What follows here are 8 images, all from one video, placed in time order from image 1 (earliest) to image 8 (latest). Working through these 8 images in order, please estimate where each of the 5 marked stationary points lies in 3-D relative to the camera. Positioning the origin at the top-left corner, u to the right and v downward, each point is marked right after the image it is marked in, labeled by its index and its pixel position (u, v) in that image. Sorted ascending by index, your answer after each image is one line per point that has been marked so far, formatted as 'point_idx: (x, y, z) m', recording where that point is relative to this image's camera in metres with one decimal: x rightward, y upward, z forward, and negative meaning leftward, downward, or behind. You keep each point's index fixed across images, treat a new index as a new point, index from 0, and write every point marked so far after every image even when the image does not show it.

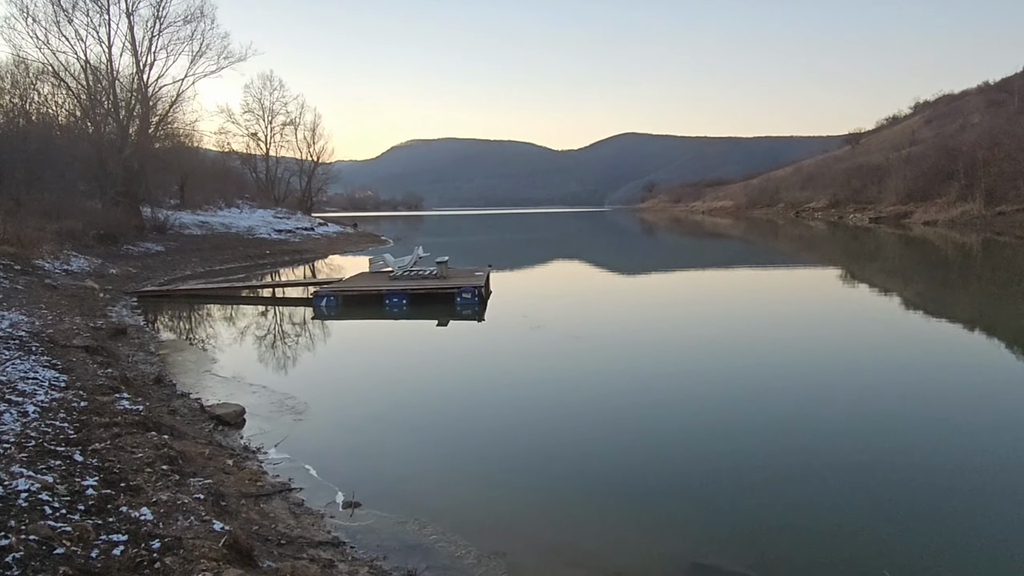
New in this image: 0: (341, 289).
0: (-4.4, 0.0, +16.9) m
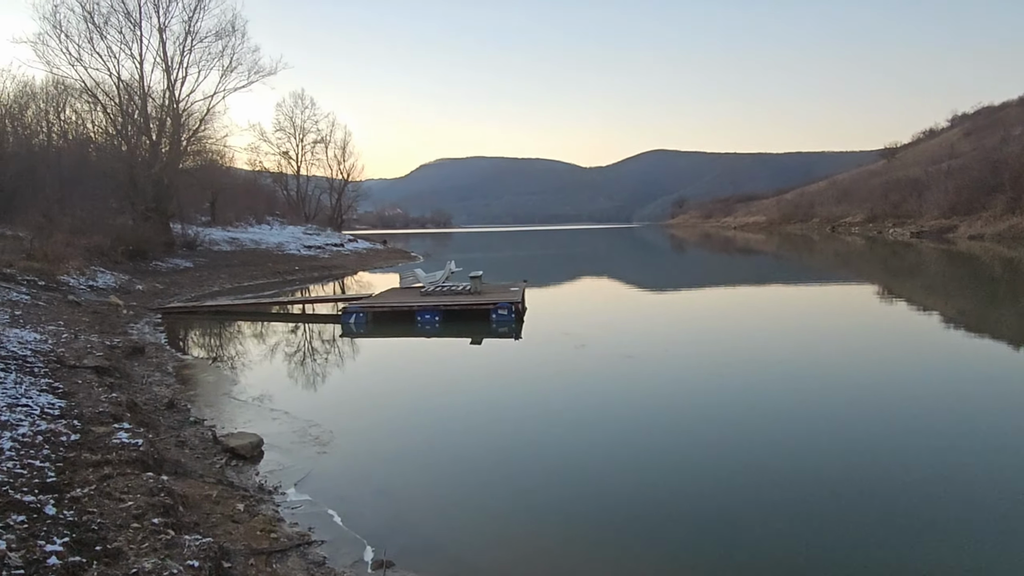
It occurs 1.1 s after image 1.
0: (-3.5, -0.4, +16.1) m
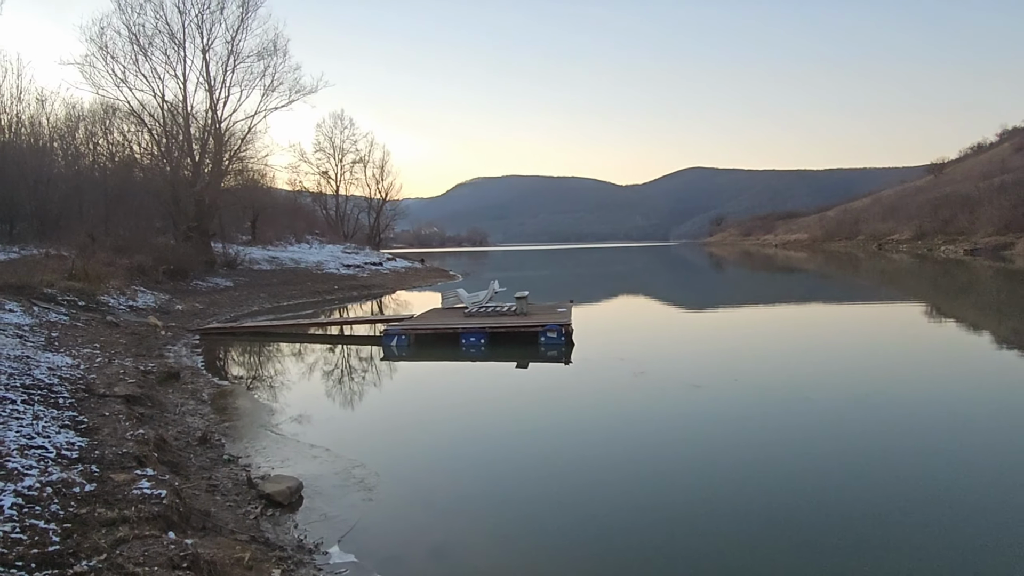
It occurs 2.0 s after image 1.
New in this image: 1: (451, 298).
0: (-2.3, -0.9, +15.4) m
1: (-1.8, -0.3, +19.3) m
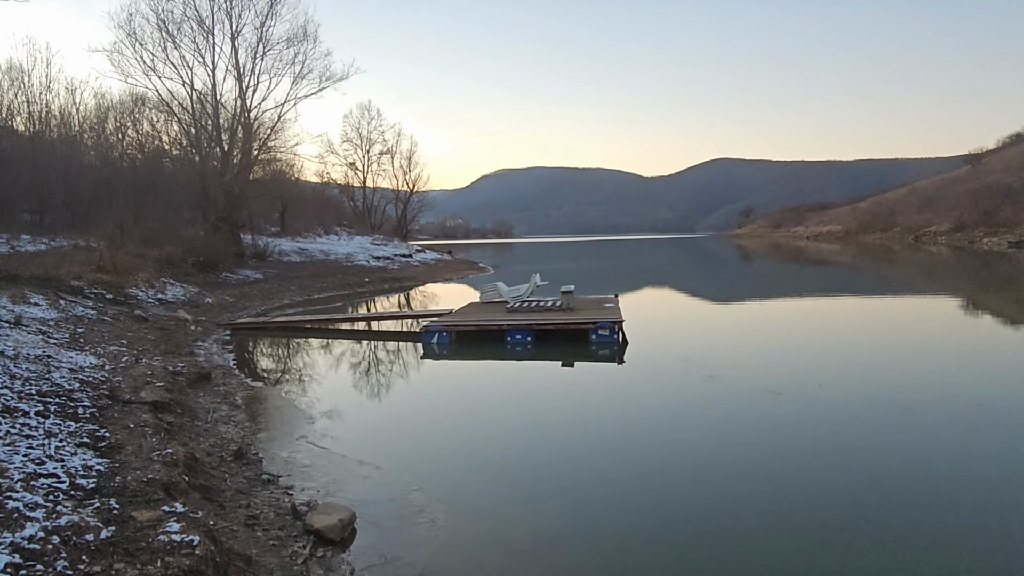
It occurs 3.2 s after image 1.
0: (-1.3, -0.8, +14.5) m
1: (-0.6, -0.1, +18.3) m
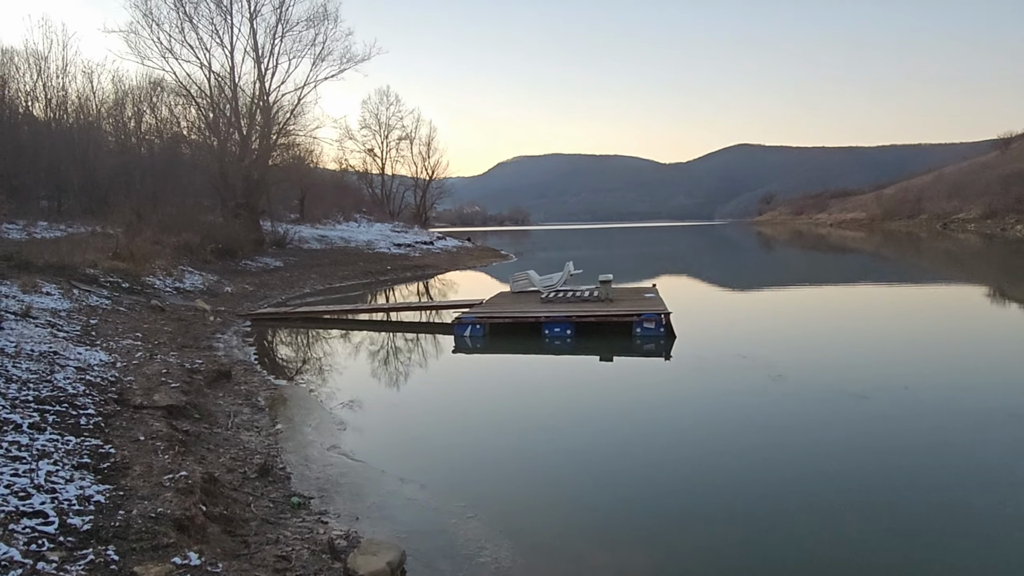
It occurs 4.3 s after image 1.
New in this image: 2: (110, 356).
0: (-0.5, -0.5, +13.6) m
1: (+0.2, +0.2, +17.4) m
2: (-5.3, -0.9, +8.6) m
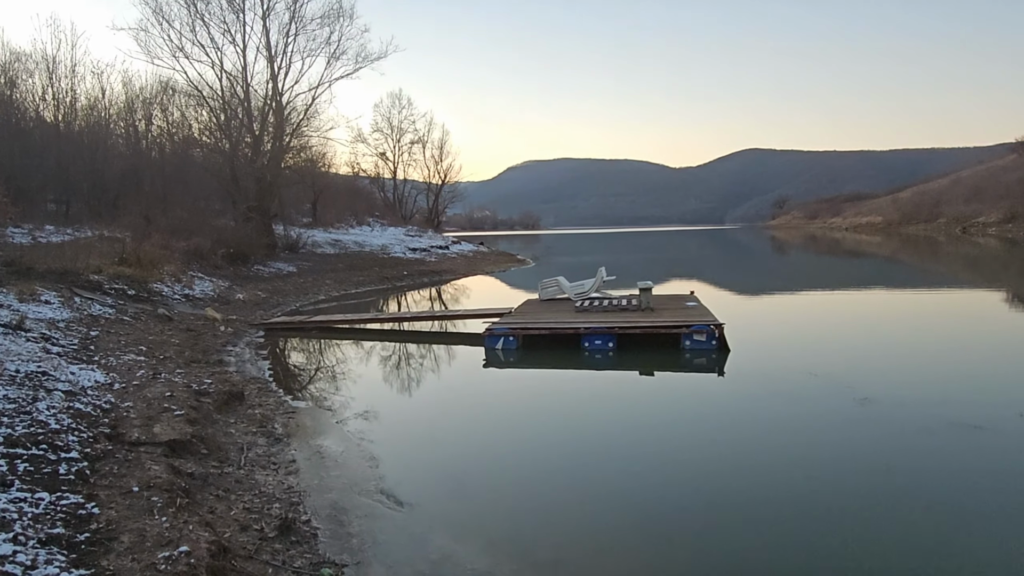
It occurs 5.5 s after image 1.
0: (+0.1, -0.7, +12.5) m
1: (+1.0, 0.0, +16.4) m
2: (-4.7, -1.0, +7.6) m
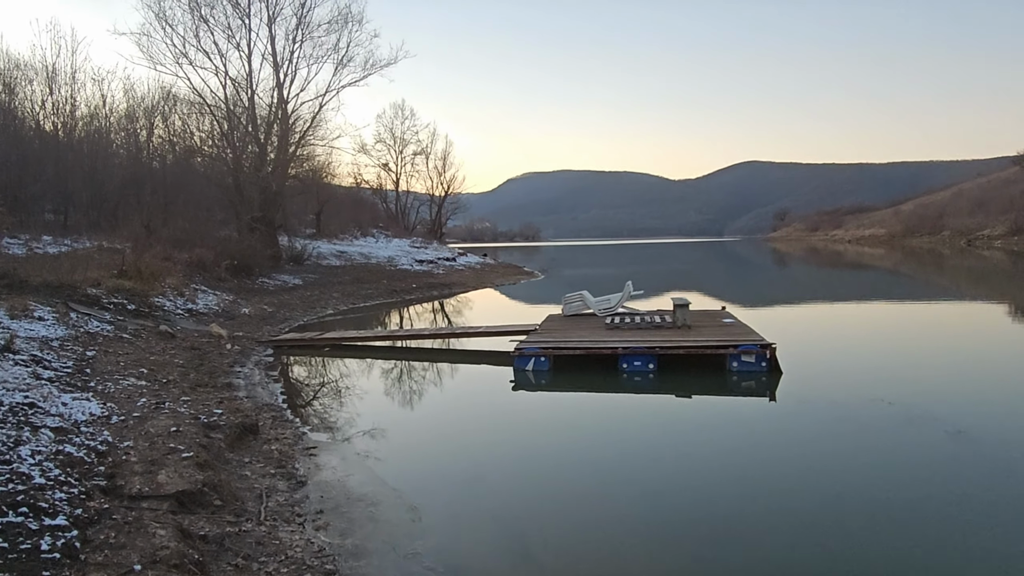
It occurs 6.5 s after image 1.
0: (+0.7, -1.0, +11.7) m
1: (+1.5, -0.3, +15.5) m
2: (-4.2, -1.2, +6.7) m
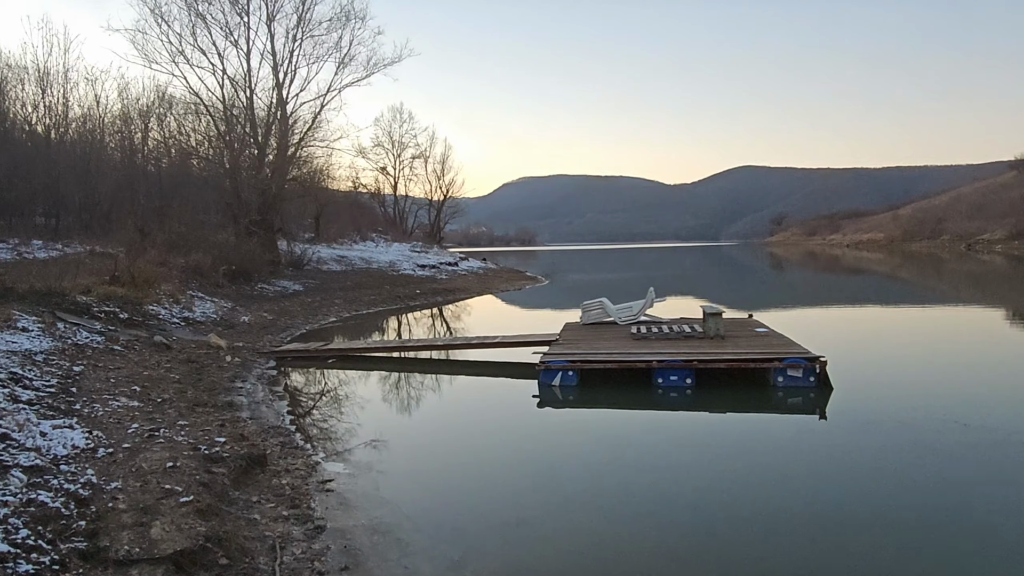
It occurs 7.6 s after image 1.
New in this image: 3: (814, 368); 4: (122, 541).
0: (+1.0, -1.1, +10.8) m
1: (+1.8, -0.5, +14.7) m
2: (-3.8, -1.3, +5.8) m
3: (+4.5, -1.2, +10.0) m
4: (-2.3, -1.5, +3.8) m
